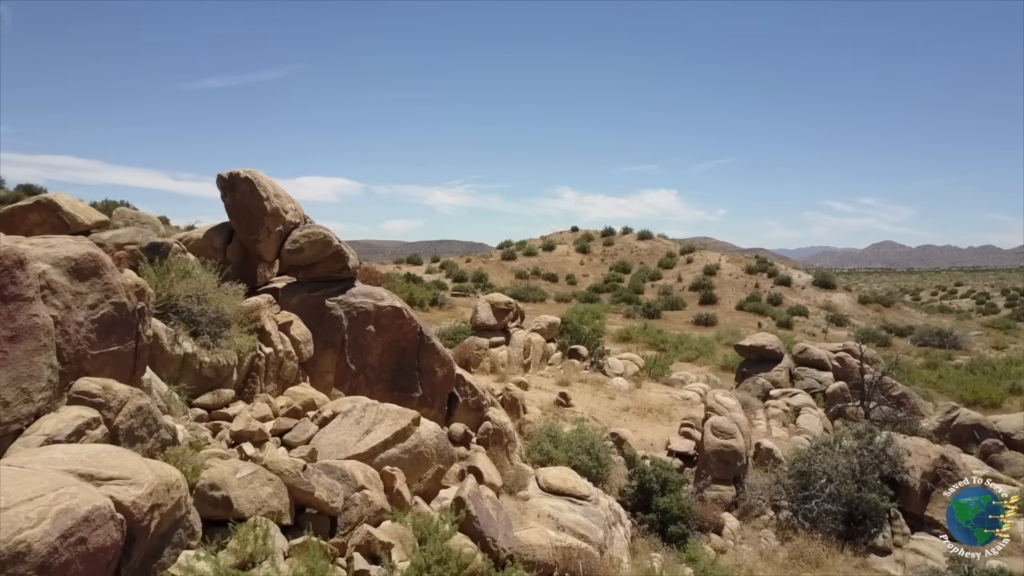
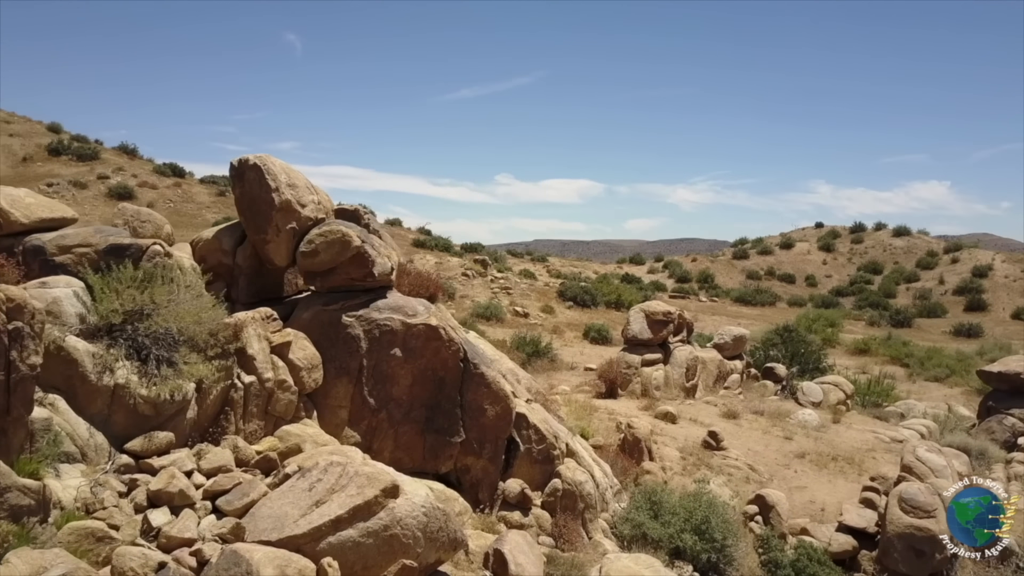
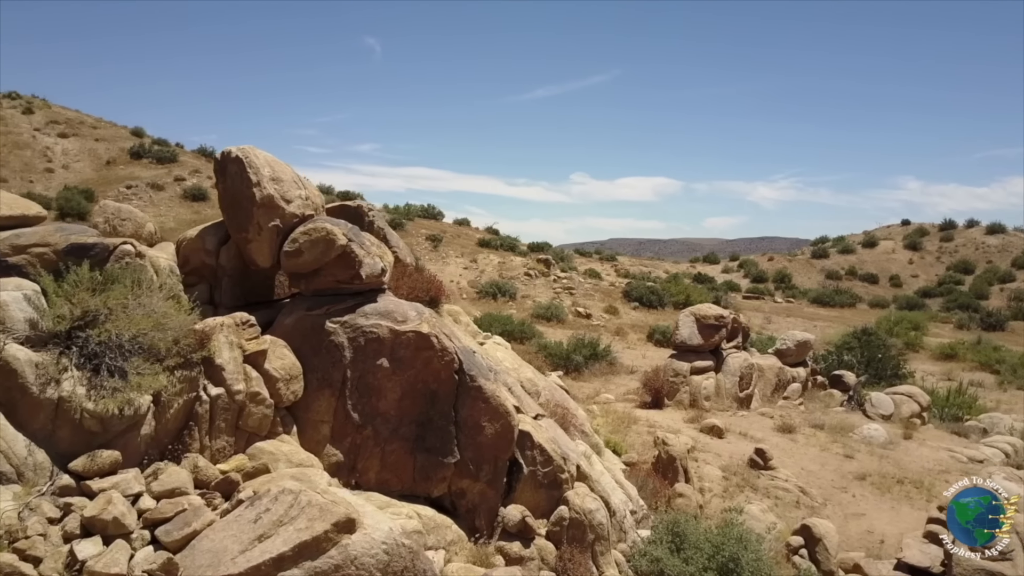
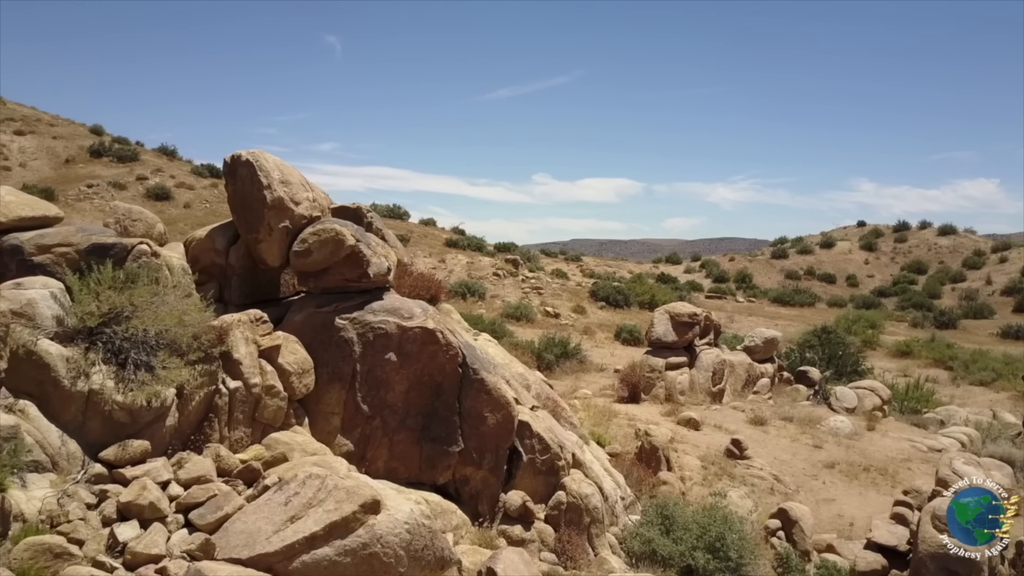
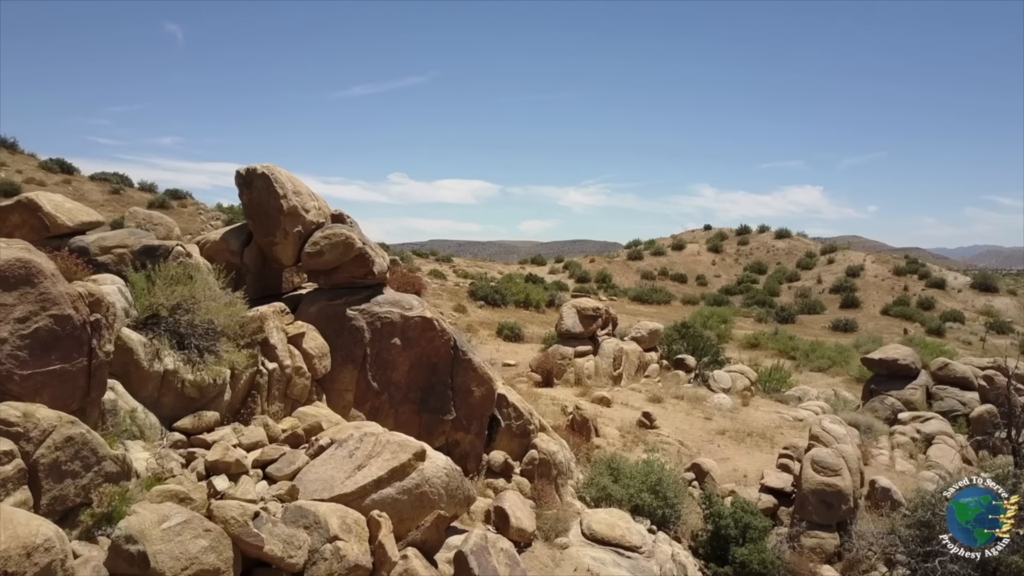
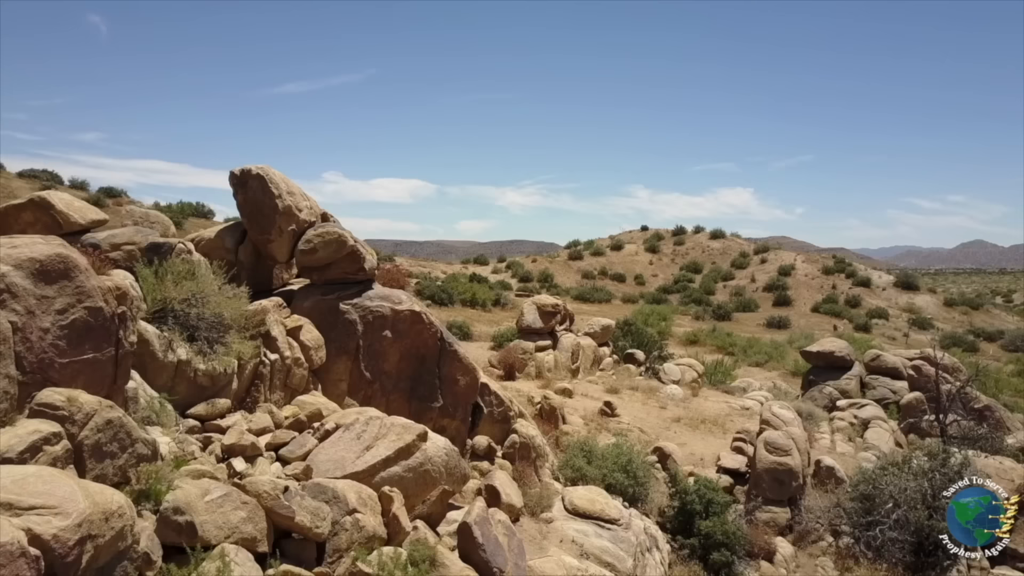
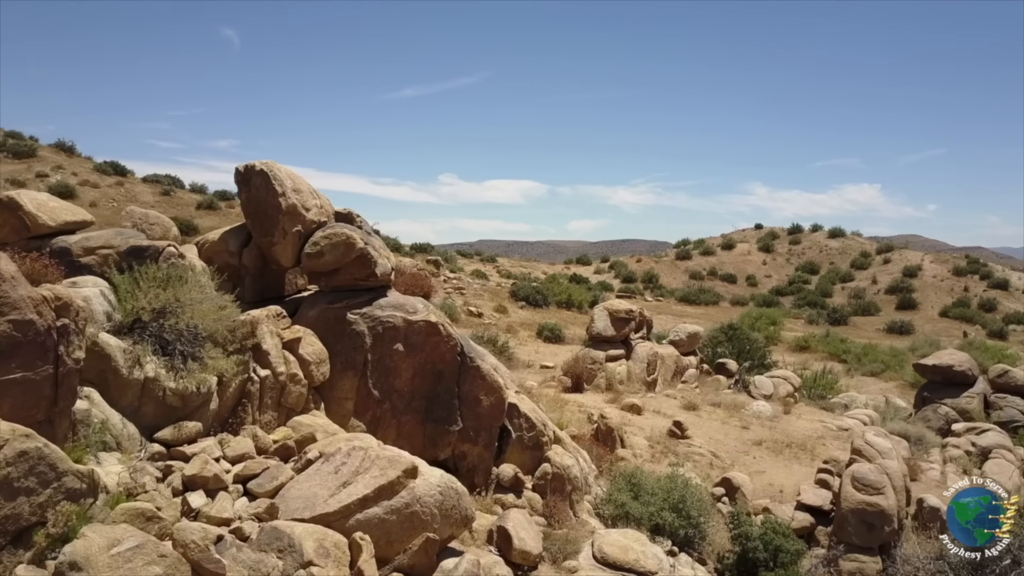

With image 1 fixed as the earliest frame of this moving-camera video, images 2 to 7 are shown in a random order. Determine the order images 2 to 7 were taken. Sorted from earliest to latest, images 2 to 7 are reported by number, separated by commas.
6, 5, 7, 2, 4, 3
